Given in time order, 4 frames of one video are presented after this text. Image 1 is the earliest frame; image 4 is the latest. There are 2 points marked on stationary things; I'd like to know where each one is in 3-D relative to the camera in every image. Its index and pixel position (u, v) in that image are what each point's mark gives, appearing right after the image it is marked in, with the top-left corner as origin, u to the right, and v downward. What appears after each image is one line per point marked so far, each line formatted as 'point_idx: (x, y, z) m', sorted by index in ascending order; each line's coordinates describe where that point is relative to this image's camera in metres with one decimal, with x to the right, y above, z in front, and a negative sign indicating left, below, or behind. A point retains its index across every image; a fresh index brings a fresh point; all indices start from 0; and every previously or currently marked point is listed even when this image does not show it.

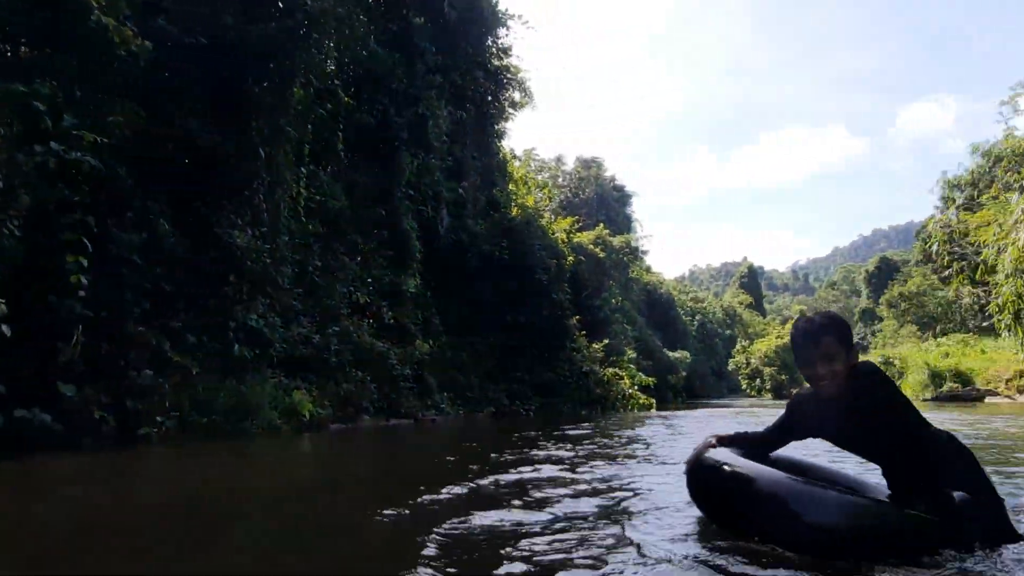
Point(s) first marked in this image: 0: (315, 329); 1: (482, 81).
0: (-2.5, -0.5, +9.3) m
1: (-0.7, +4.7, +16.2) m
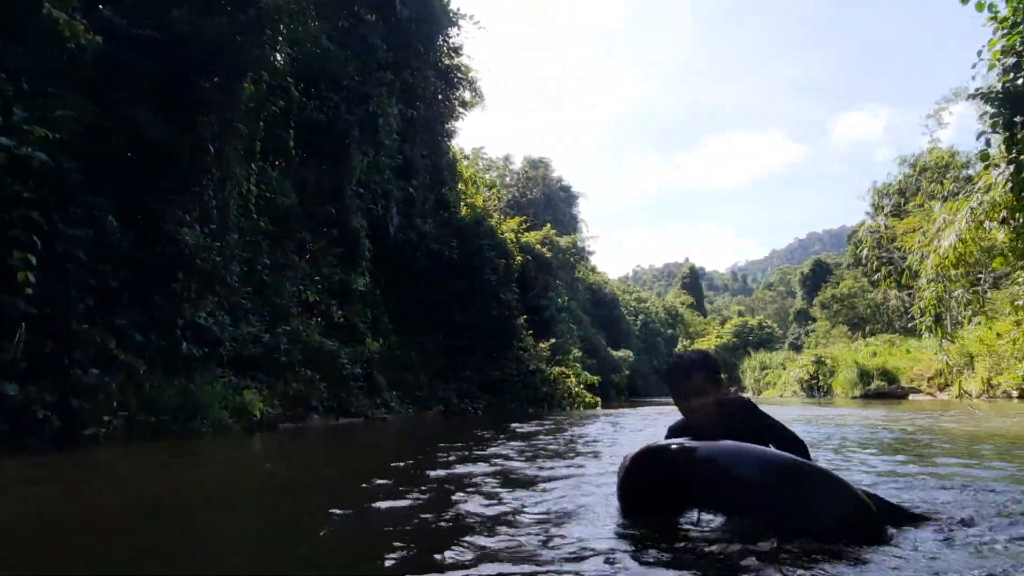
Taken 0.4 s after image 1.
0: (-3.2, -0.5, +9.3) m
1: (-1.8, +4.7, +16.3) m
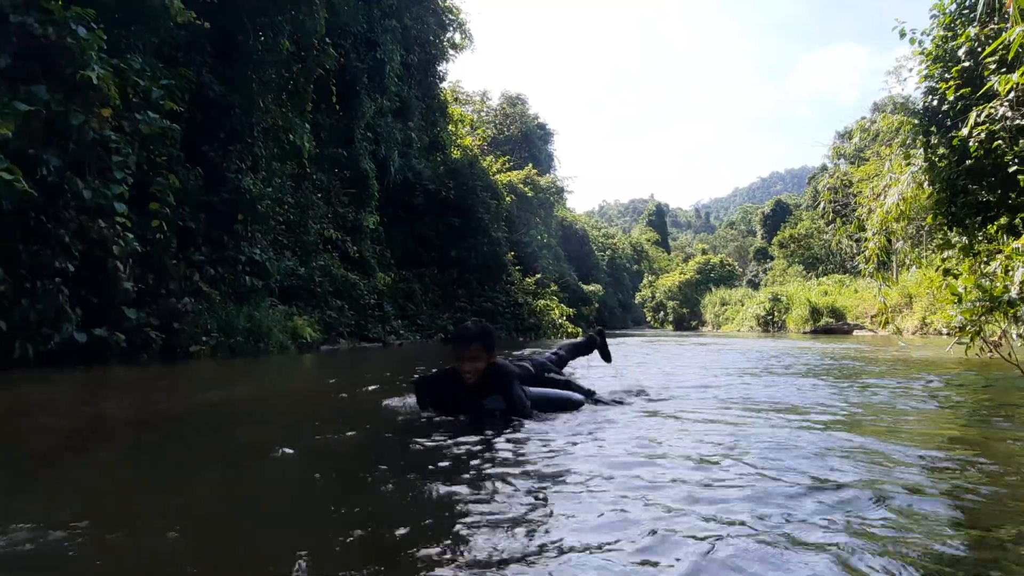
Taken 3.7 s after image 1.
0: (-3.1, +0.4, +10.5) m
1: (-2.0, +6.2, +17.0) m
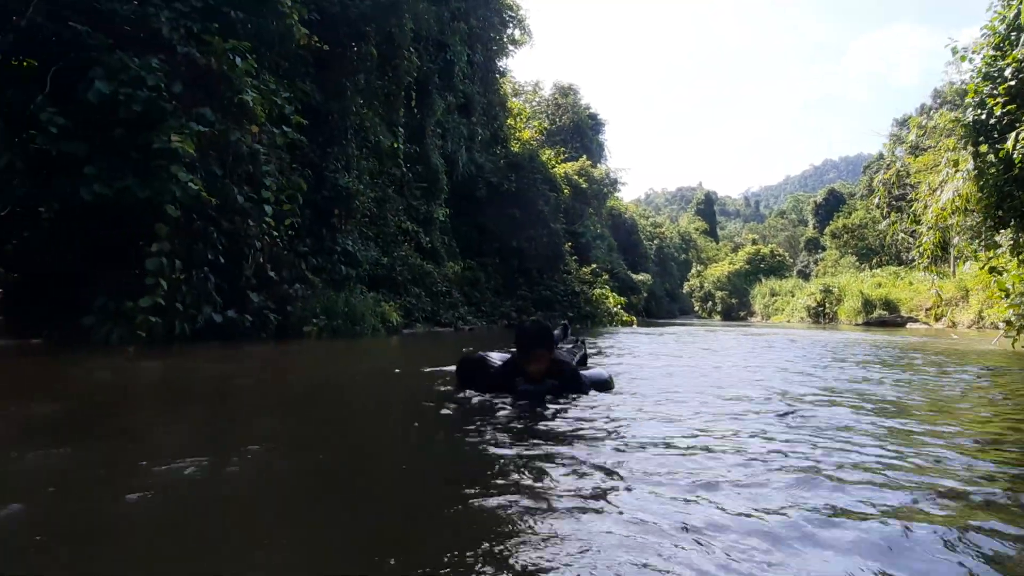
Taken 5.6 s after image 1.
0: (-2.1, +0.6, +11.4) m
1: (-0.5, +6.5, +17.8) m
